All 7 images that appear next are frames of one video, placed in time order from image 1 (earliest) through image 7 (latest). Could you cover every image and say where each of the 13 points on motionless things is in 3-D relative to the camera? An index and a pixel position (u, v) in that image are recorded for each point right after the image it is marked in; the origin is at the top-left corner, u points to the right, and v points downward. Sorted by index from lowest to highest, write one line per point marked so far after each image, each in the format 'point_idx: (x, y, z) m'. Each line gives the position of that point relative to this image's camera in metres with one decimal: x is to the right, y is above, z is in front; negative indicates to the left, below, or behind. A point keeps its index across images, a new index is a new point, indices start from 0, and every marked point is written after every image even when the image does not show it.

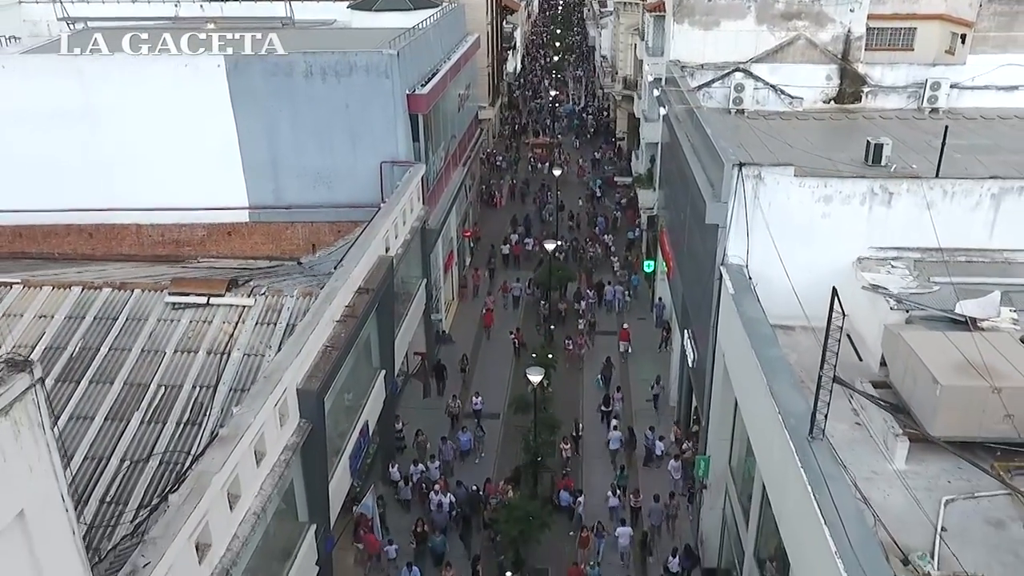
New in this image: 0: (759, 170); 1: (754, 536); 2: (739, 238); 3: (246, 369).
0: (+5.1, +2.4, +13.7) m
1: (+4.7, -4.7, +12.8) m
2: (+4.8, +1.1, +14.4) m
3: (-5.1, -1.6, +12.7) m
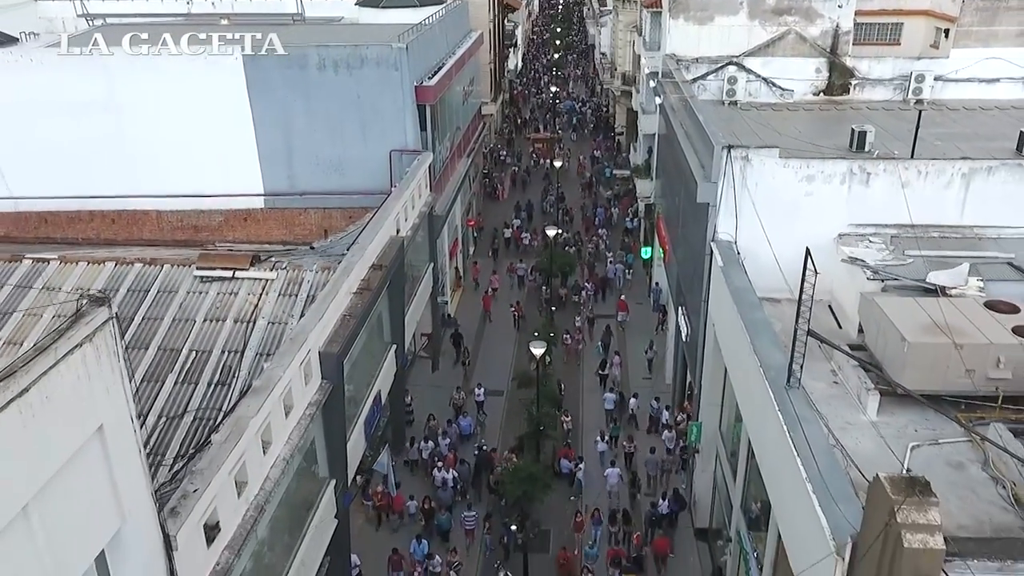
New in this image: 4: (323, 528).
0: (+5.2, +3.0, +14.8) m
1: (+4.8, -4.2, +13.8) m
2: (+4.9, +1.7, +15.4) m
3: (-5.0, -1.0, +13.7) m
4: (-3.9, -5.0, +14.0) m
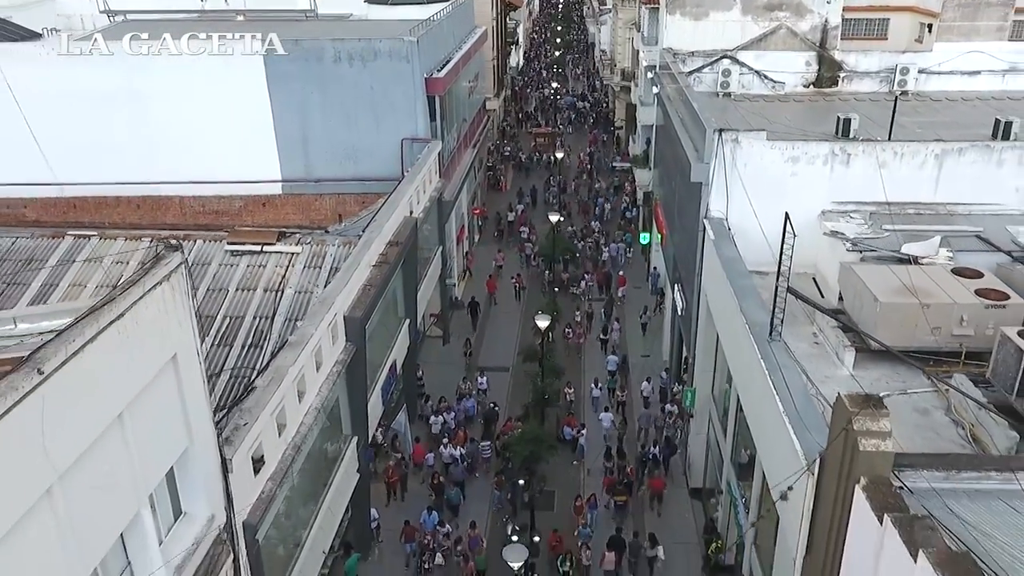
0: (+5.4, +3.7, +16.0) m
1: (+5.0, -3.5, +15.1) m
2: (+5.1, +2.4, +16.6) m
3: (-4.8, -0.3, +14.9) m
4: (-3.8, -4.3, +15.2) m
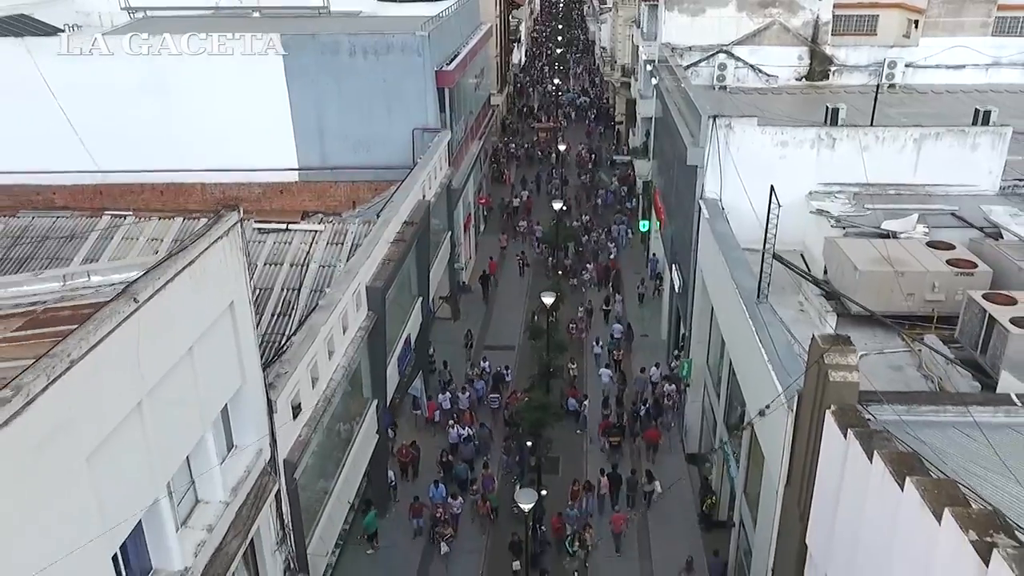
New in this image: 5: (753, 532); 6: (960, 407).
0: (+5.6, +4.3, +17.2) m
1: (+5.2, -2.9, +16.3) m
2: (+5.4, +3.0, +17.8) m
3: (-4.6, +0.3, +16.1) m
4: (-3.5, -3.7, +16.4) m
5: (+4.6, -4.5, +12.7) m
6: (+6.5, -1.7, +9.7) m
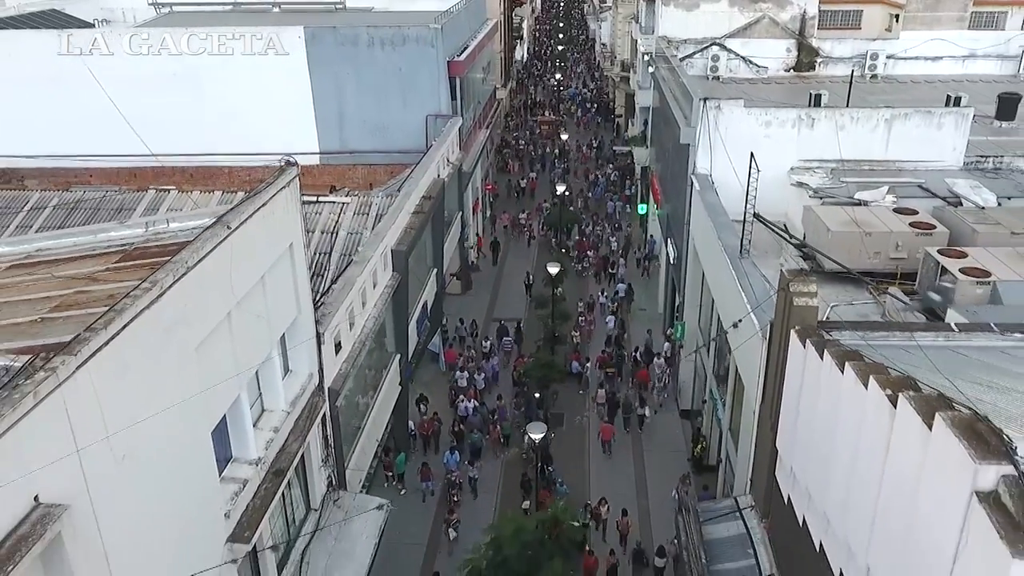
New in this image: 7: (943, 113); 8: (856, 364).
0: (+5.8, +5.2, +19.0) m
1: (+5.4, -1.9, +18.0) m
2: (+5.6, +4.0, +19.6) m
3: (-4.3, +1.3, +17.9) m
4: (-3.3, -2.8, +18.1) m
5: (+4.8, -3.5, +14.4) m
6: (+6.8, -0.8, +11.5) m
7: (+11.9, +4.8, +18.5) m
8: (+4.2, -1.0, +8.2) m
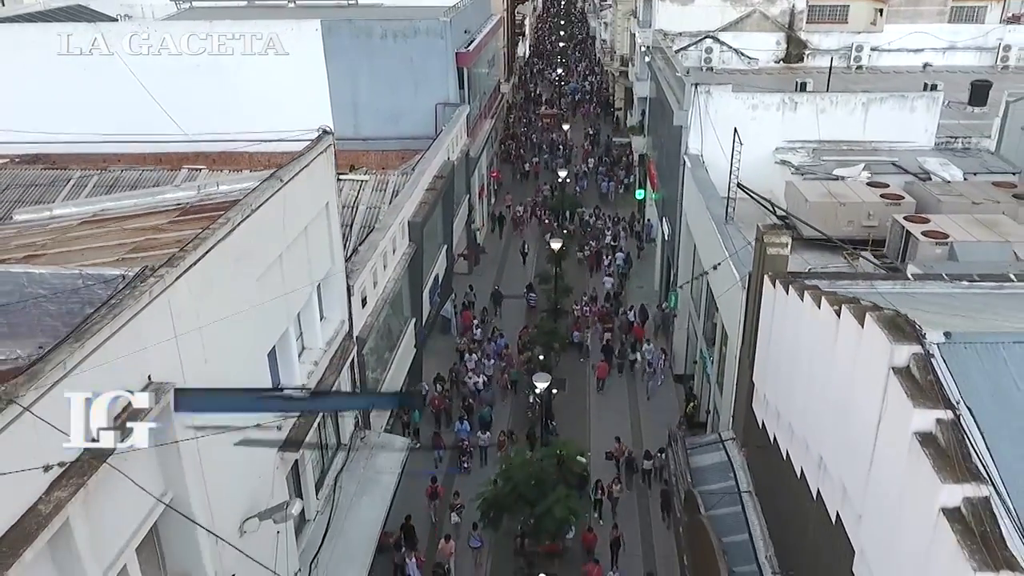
0: (+6.0, +6.1, +20.5) m
1: (+5.6, -1.0, +19.6) m
2: (+5.8, +4.9, +21.2) m
3: (-4.1, +2.2, +19.5) m
4: (-3.1, -1.9, +19.7) m
5: (+5.0, -2.6, +16.0) m
6: (+6.9, +0.1, +13.1) m
7: (+12.1, +5.7, +20.1) m
8: (+4.4, -0.1, +9.8) m
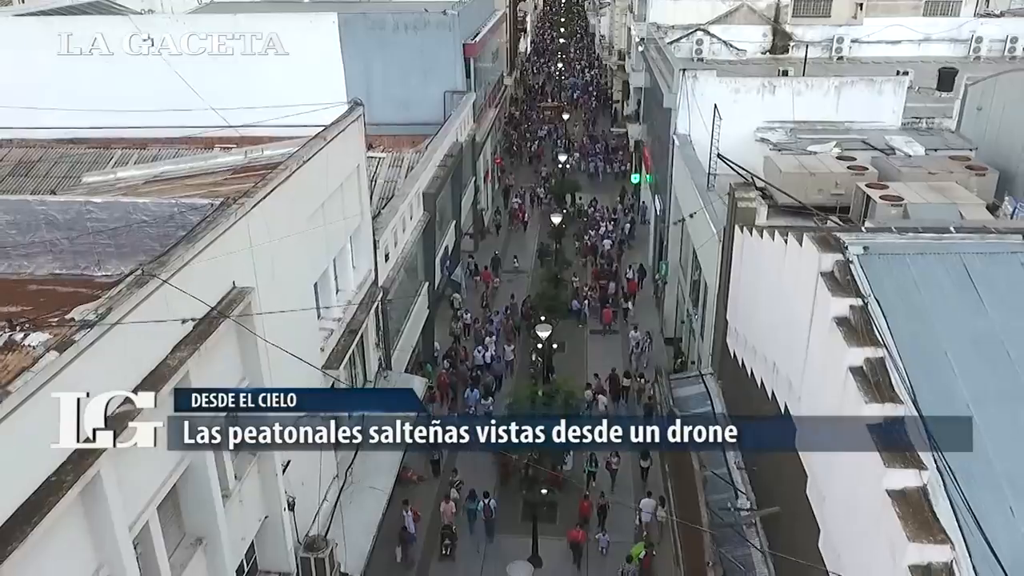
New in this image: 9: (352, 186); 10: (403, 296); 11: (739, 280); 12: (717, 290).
0: (+6.2, +7.2, +22.6) m
1: (+5.8, +0.1, +21.6) m
2: (+6.0, +6.0, +23.2) m
3: (-4.0, +3.3, +21.5) m
4: (-2.9, -0.7, +21.8) m
5: (+5.1, -1.5, +18.0) m
6: (+7.1, +1.2, +15.1) m
7: (+12.2, +6.8, +22.1) m
8: (+4.5, +1.0, +11.8) m
9: (-3.6, +2.3, +14.8) m
10: (-3.3, -0.3, +19.5) m
11: (+4.7, +0.2, +13.9) m
12: (+4.9, -0.1, +16.0) m
